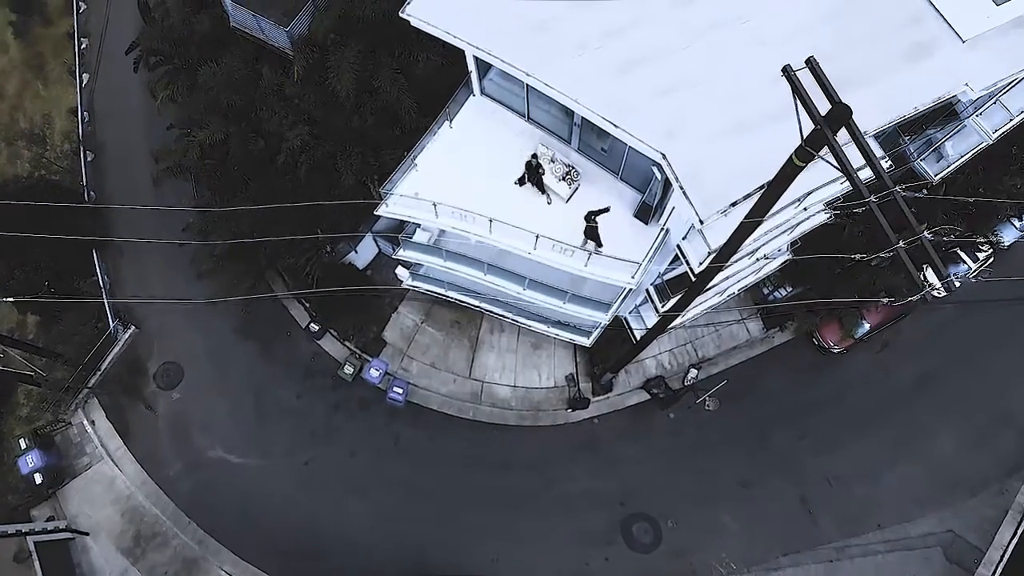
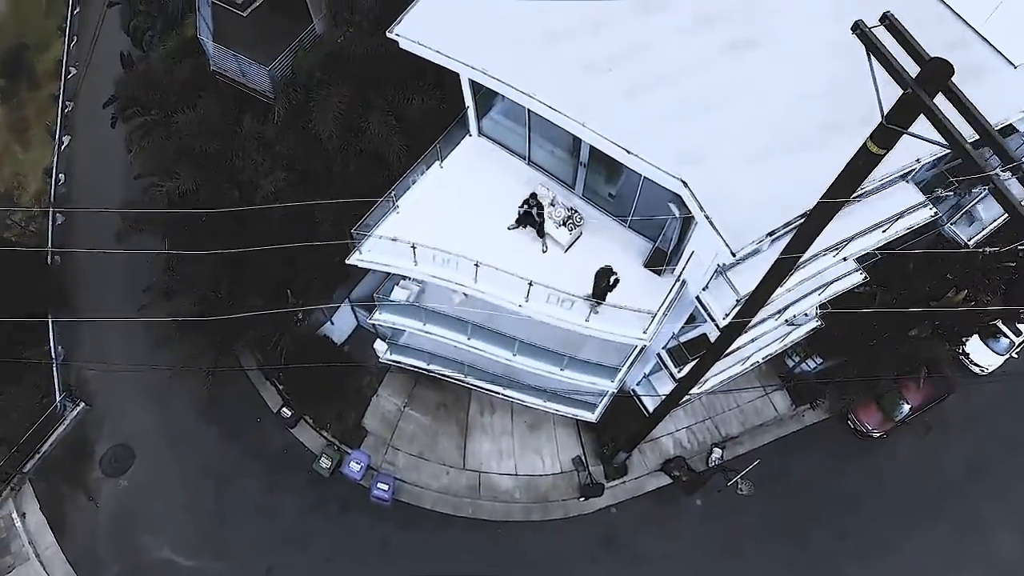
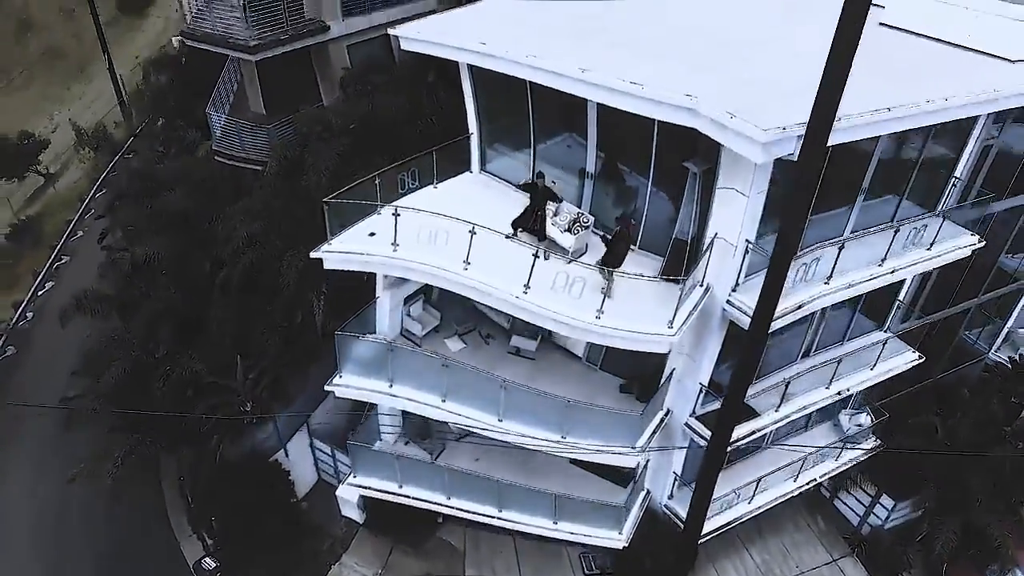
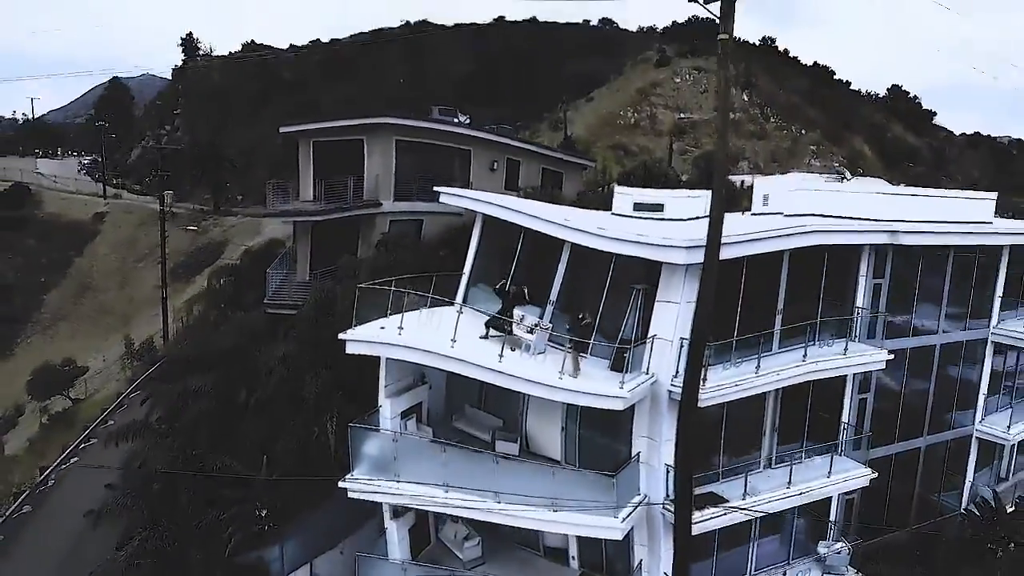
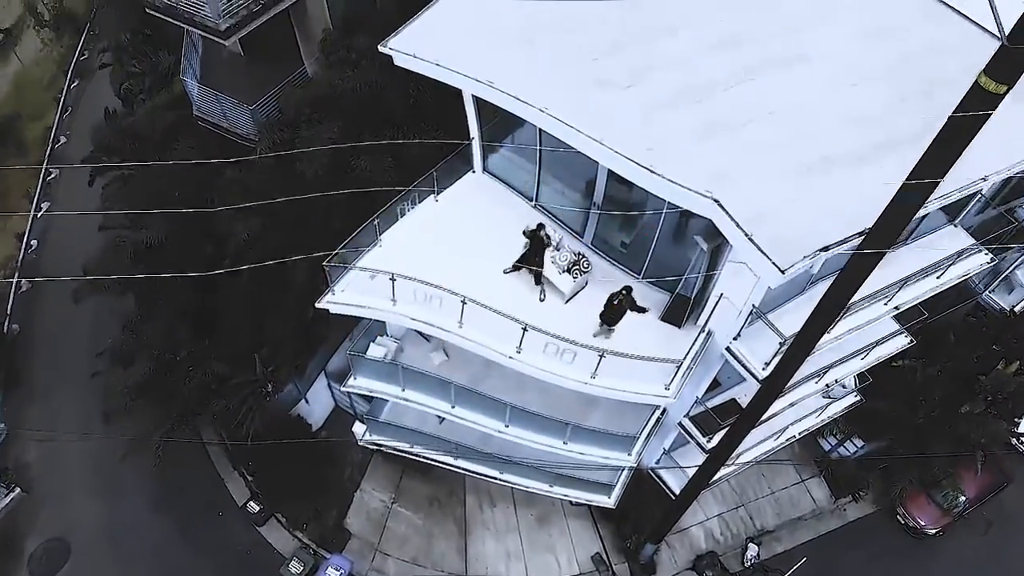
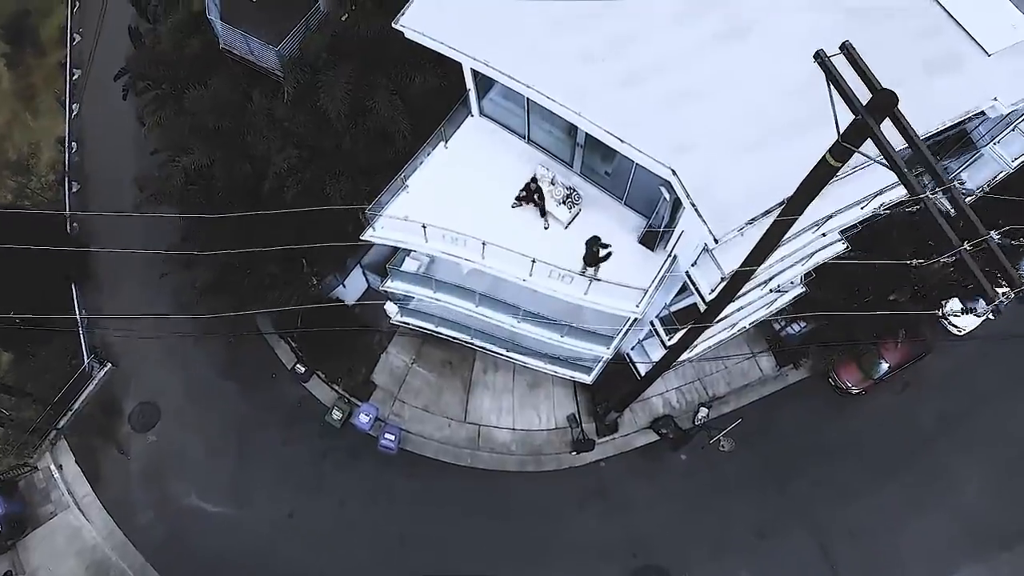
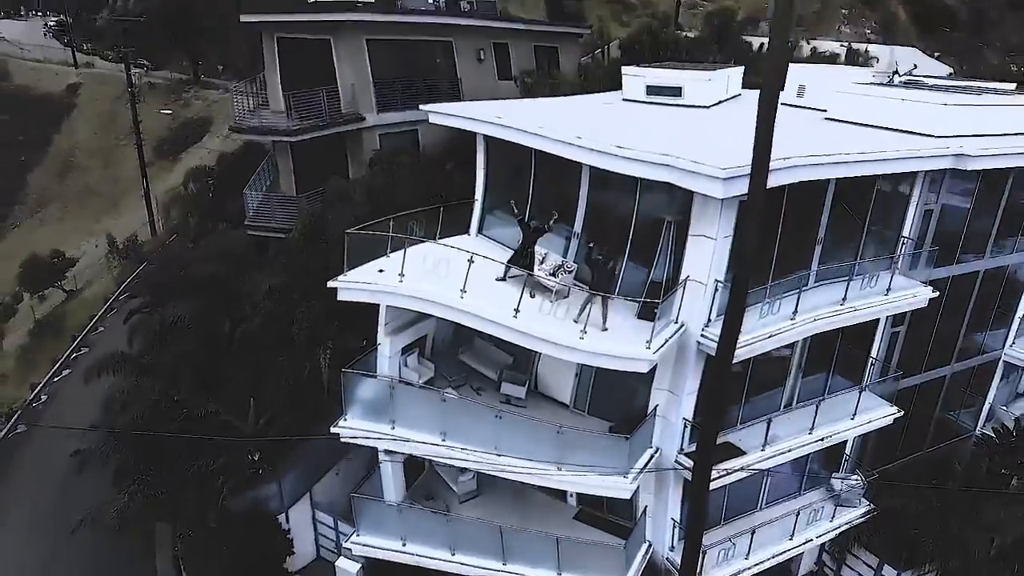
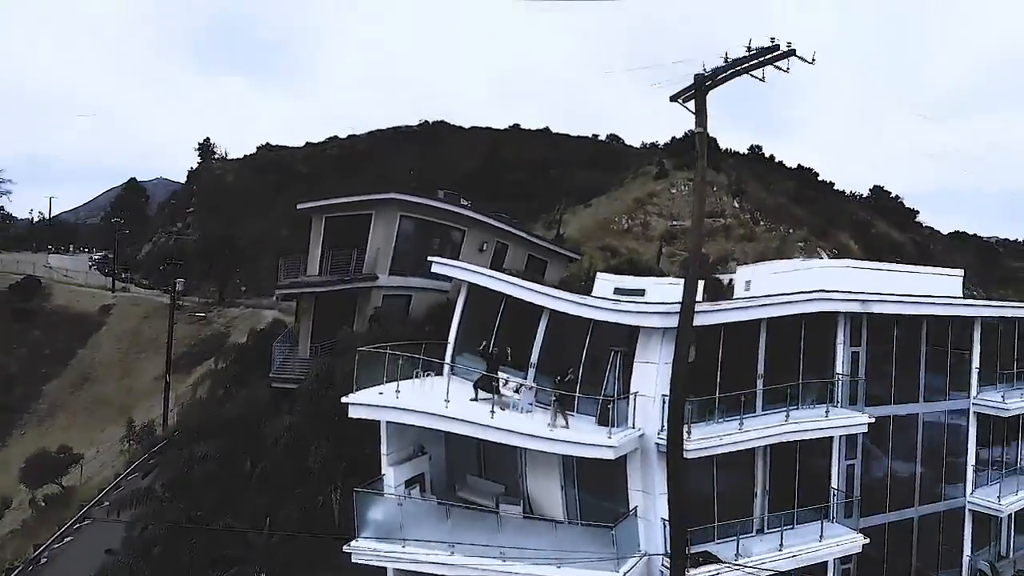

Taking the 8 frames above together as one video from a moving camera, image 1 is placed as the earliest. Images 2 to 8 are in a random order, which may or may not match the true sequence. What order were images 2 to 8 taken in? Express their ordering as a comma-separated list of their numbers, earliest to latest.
6, 2, 5, 3, 7, 4, 8
